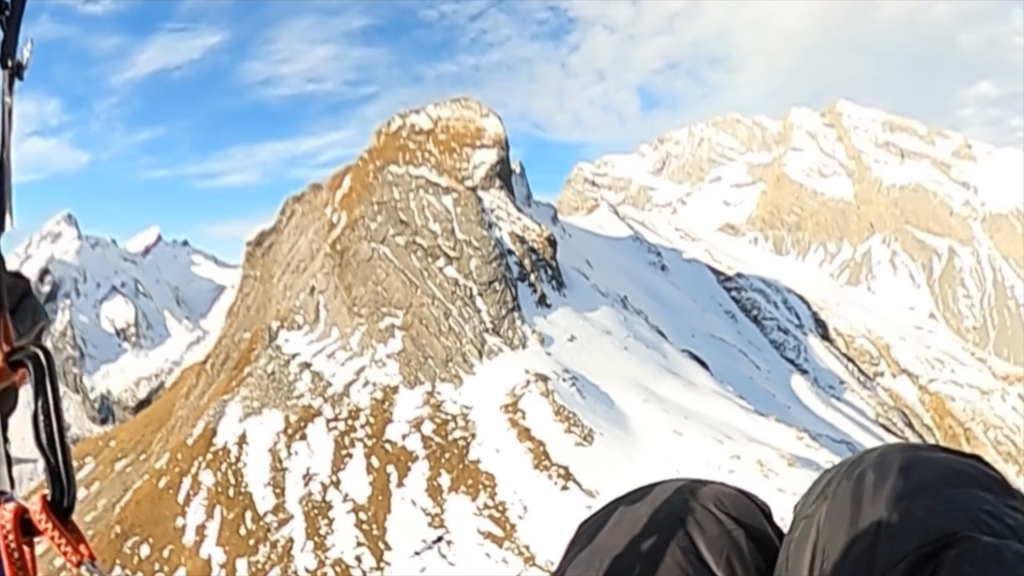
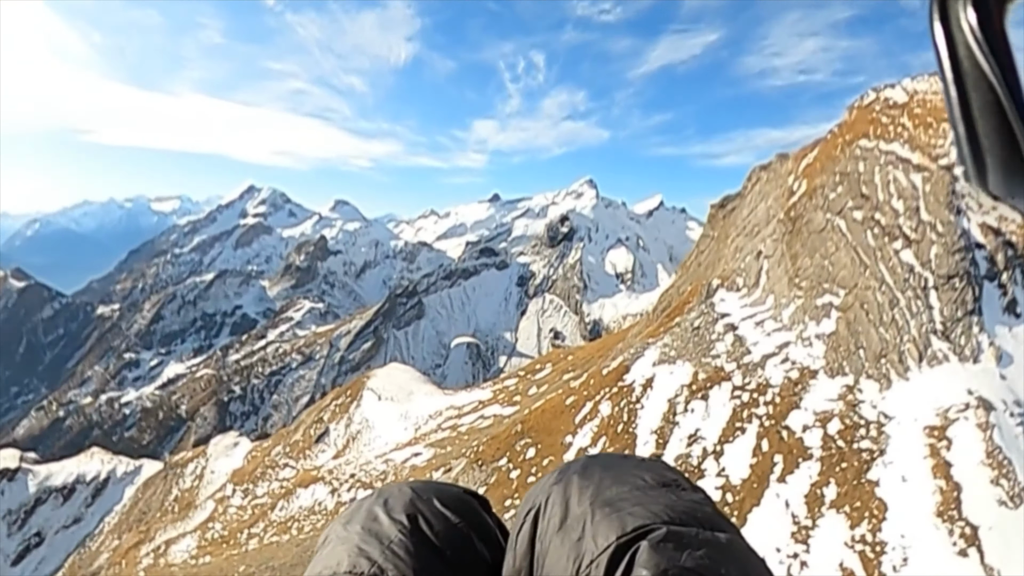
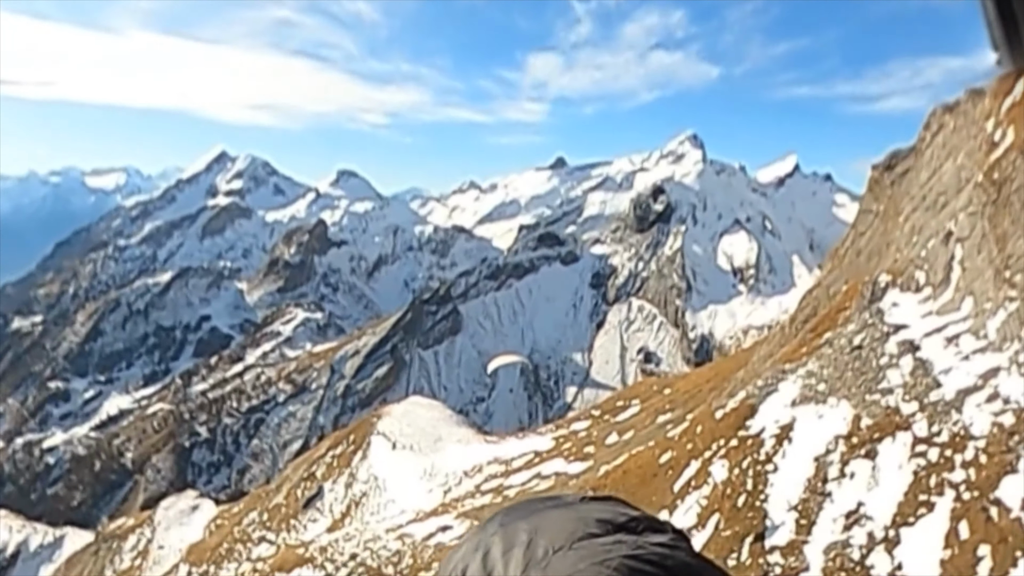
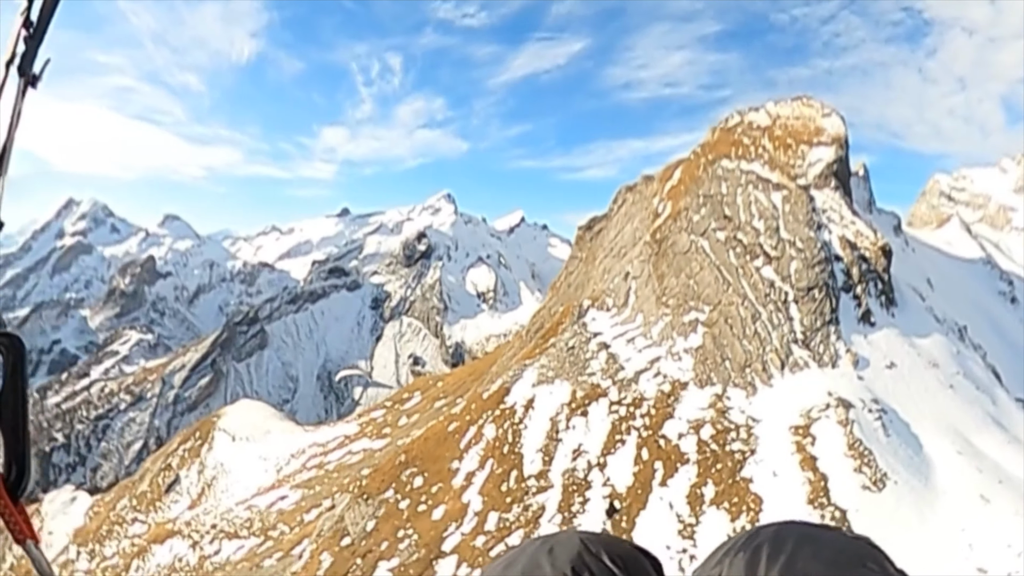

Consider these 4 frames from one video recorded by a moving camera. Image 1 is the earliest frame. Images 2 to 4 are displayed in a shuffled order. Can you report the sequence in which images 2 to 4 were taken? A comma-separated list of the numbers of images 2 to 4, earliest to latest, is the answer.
4, 2, 3
